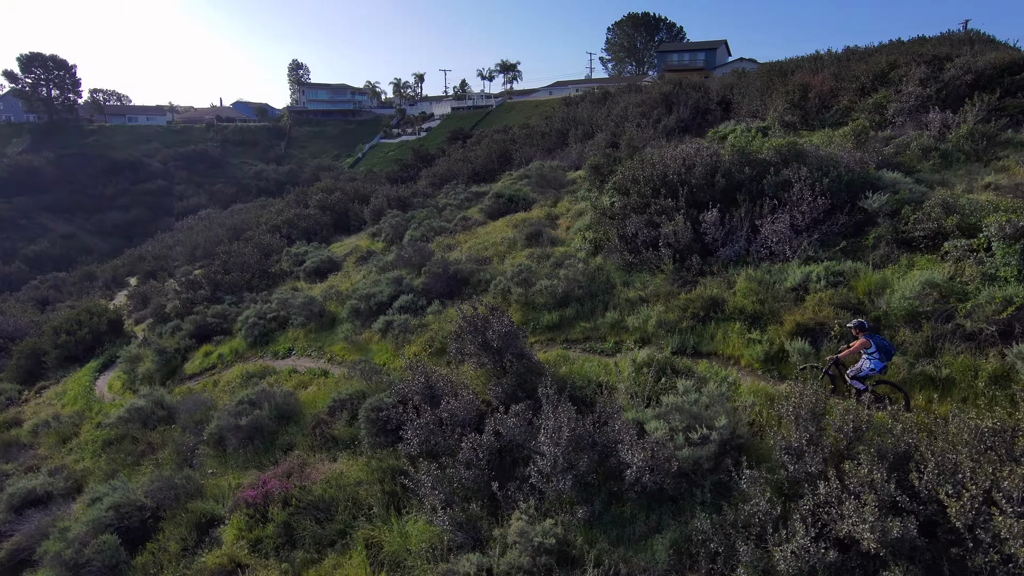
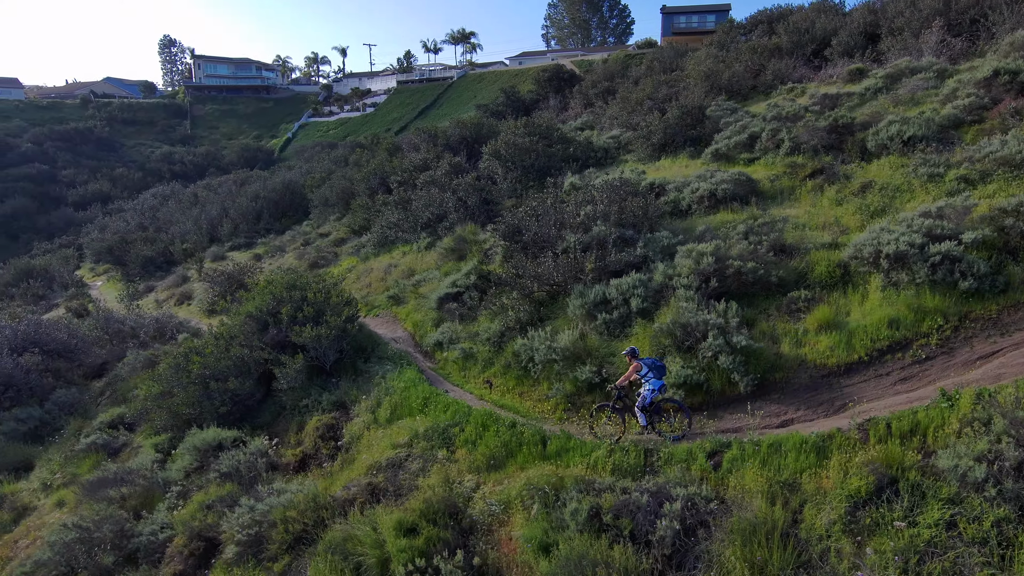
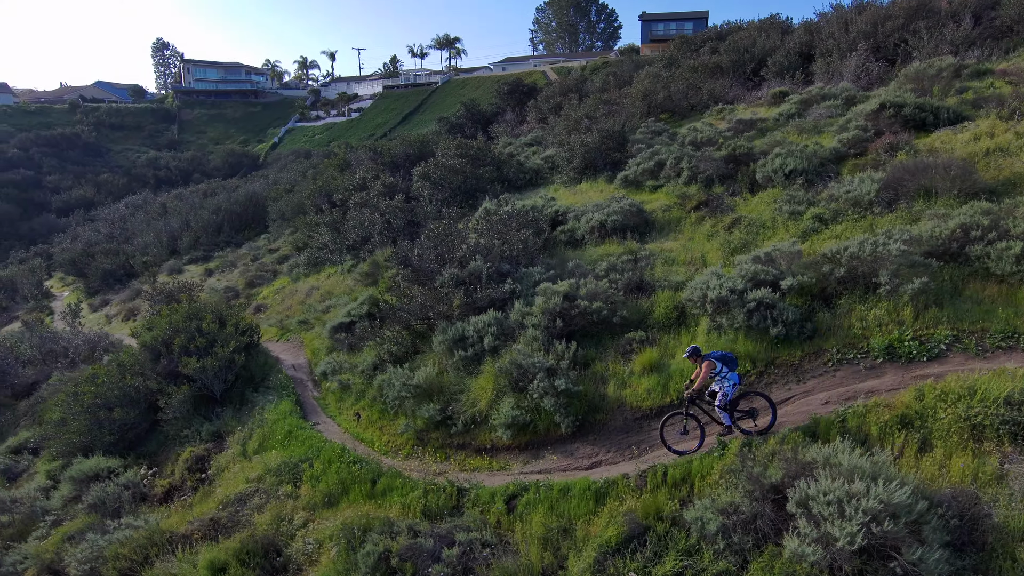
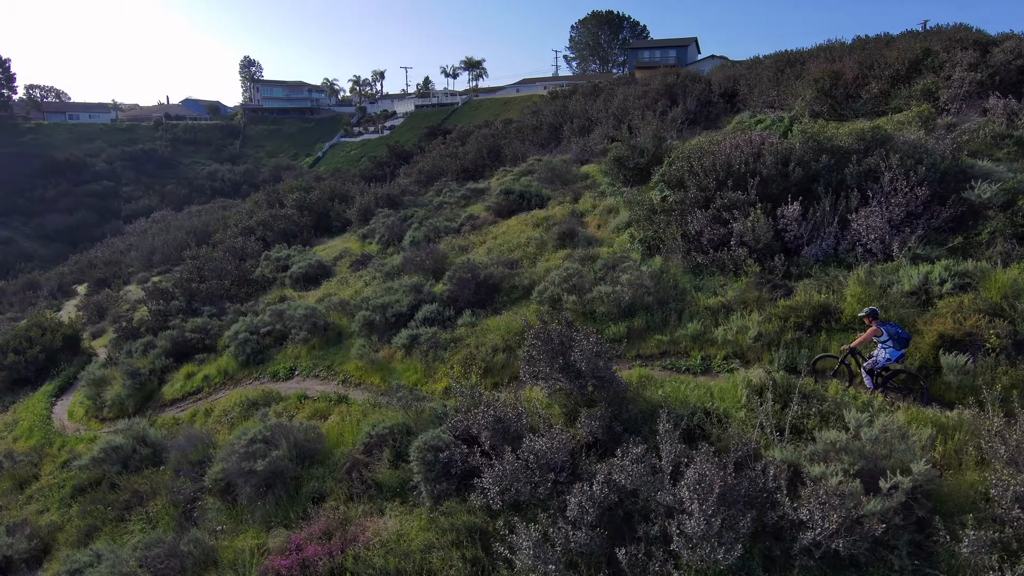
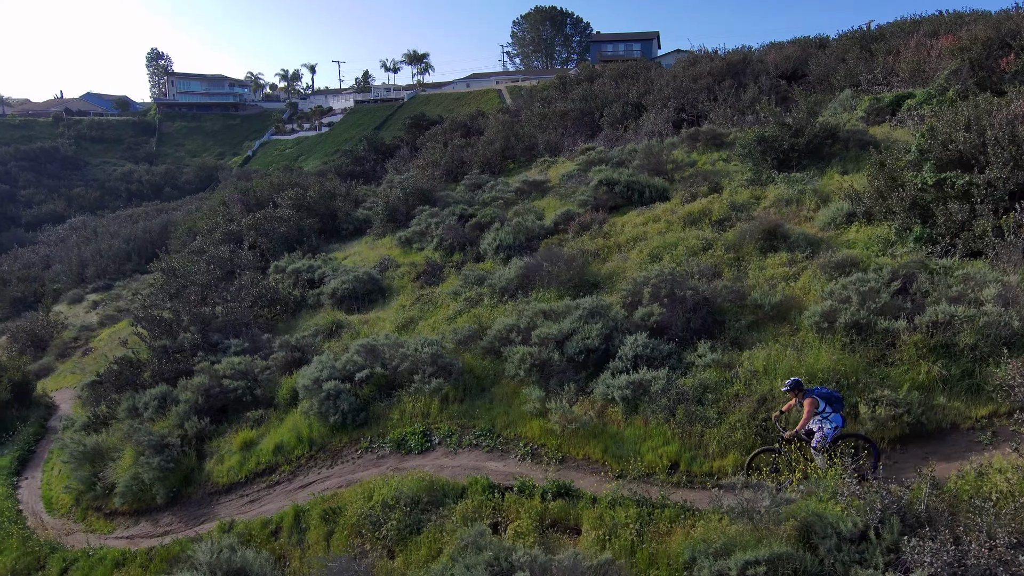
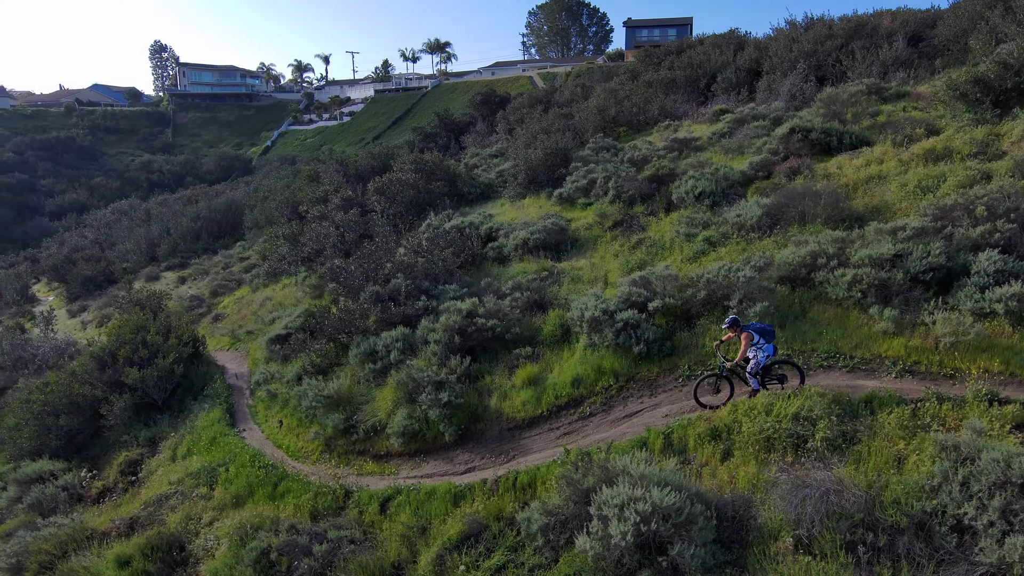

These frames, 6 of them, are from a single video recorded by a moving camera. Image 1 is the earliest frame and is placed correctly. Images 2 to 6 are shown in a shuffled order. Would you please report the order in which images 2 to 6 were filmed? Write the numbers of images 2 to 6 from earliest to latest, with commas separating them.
4, 5, 6, 3, 2
